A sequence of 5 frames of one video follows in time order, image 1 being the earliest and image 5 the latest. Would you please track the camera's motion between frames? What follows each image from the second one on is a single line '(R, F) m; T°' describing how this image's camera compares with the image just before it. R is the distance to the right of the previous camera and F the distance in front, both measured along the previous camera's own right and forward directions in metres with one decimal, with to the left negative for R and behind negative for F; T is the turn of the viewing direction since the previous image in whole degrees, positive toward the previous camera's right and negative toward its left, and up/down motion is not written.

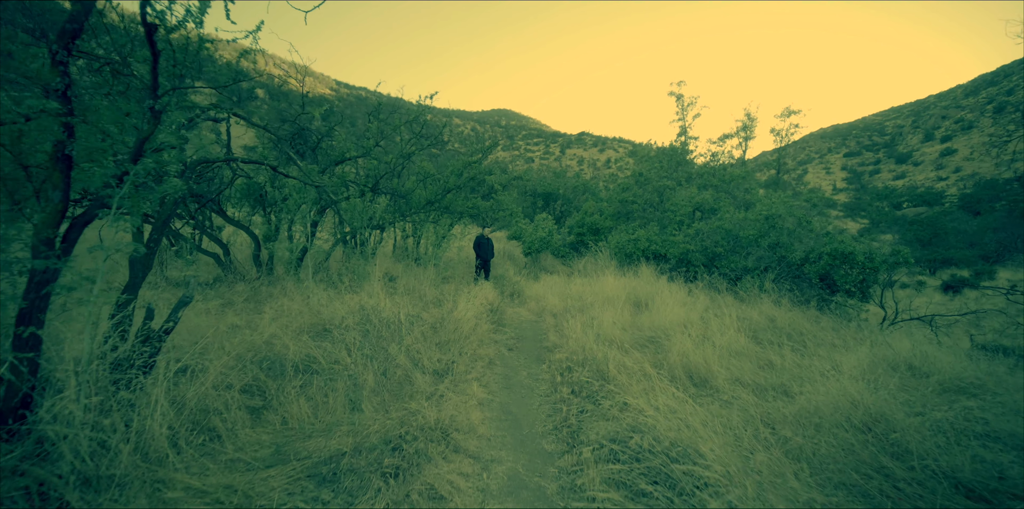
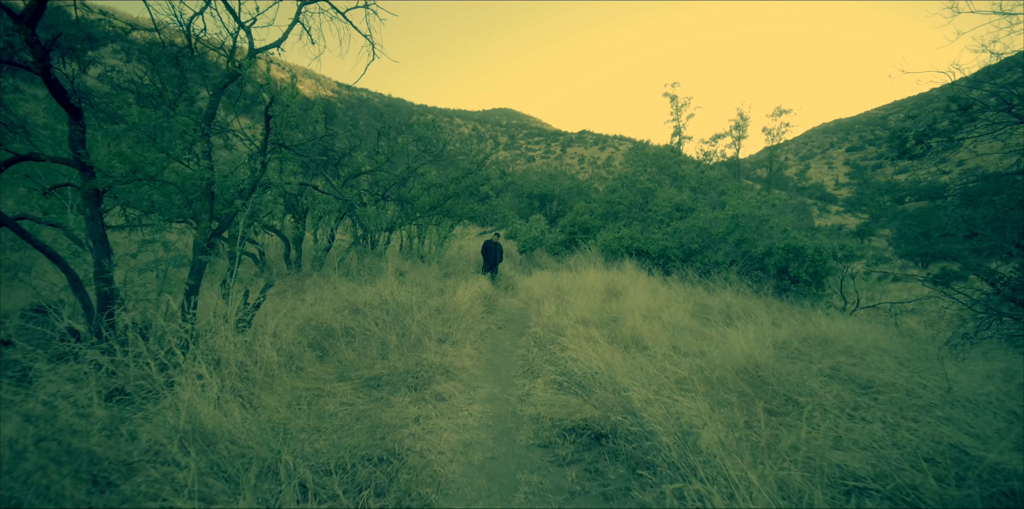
(+0.3, -1.5) m; 0°
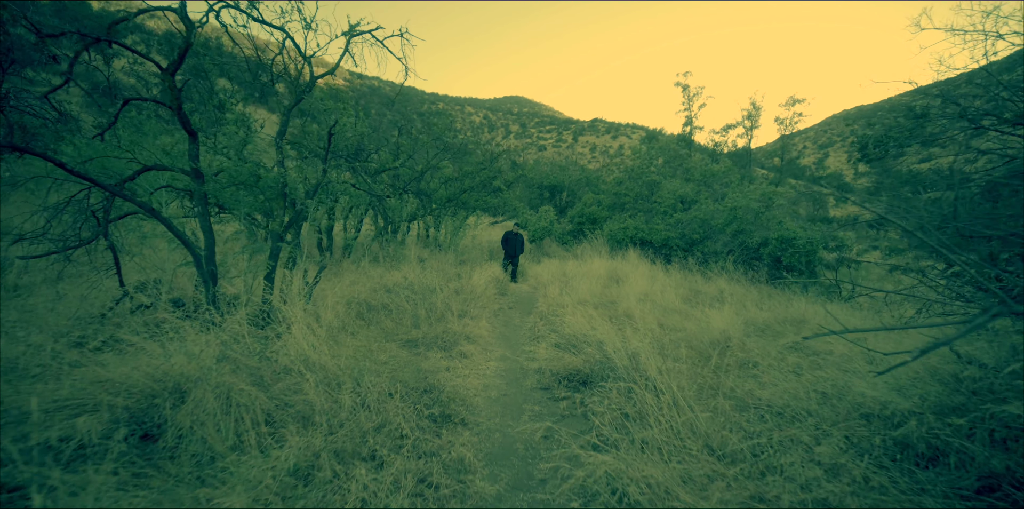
(0.0, -1.0) m; -2°
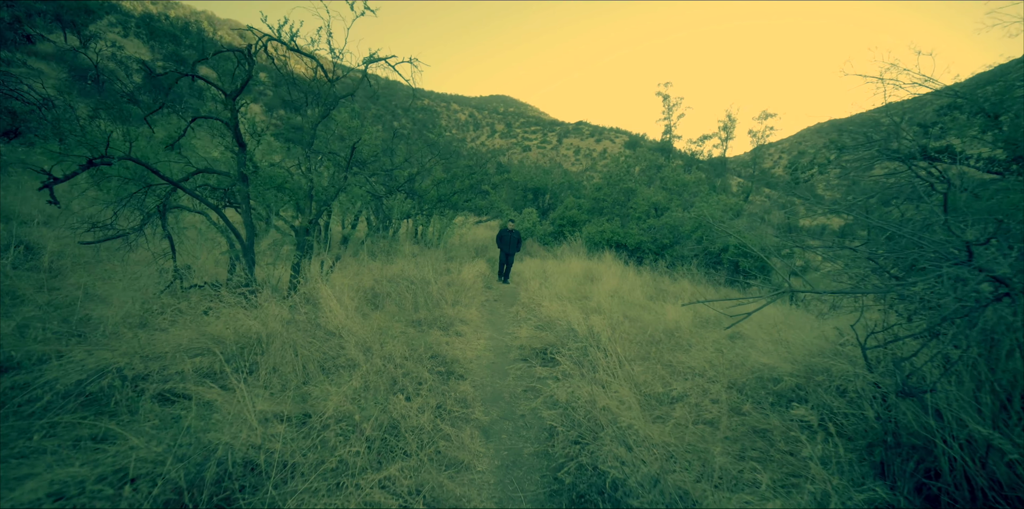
(-0.1, -1.1) m; +3°
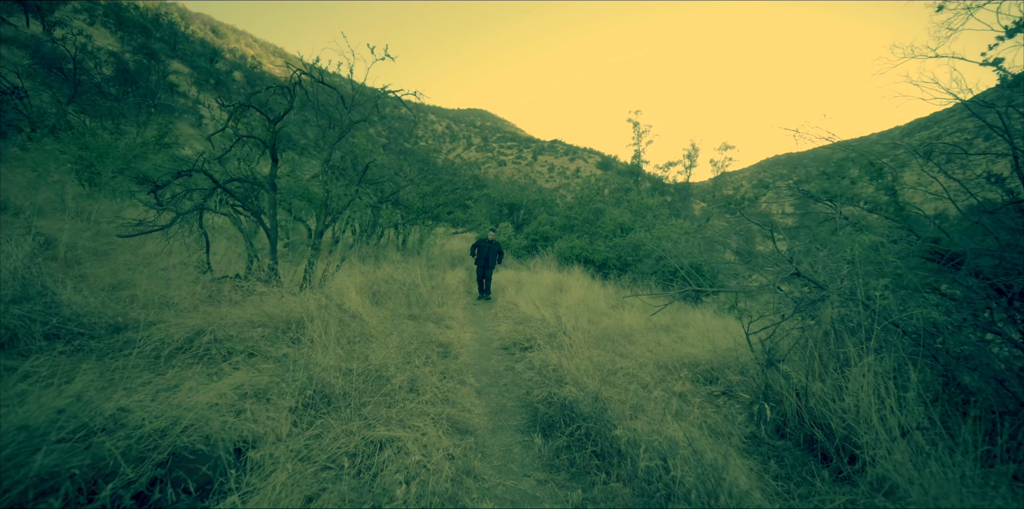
(-0.2, -1.2) m; +4°
